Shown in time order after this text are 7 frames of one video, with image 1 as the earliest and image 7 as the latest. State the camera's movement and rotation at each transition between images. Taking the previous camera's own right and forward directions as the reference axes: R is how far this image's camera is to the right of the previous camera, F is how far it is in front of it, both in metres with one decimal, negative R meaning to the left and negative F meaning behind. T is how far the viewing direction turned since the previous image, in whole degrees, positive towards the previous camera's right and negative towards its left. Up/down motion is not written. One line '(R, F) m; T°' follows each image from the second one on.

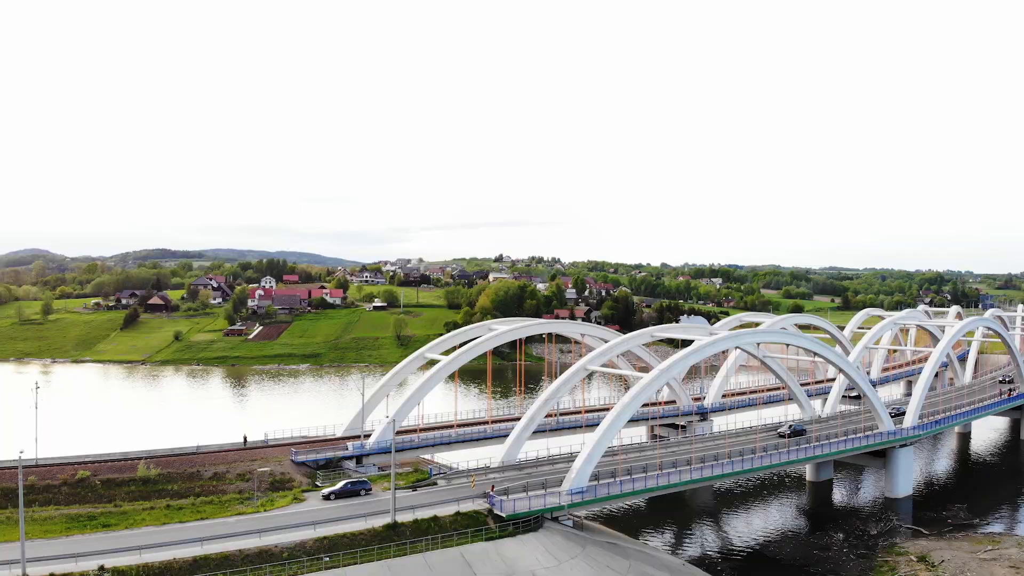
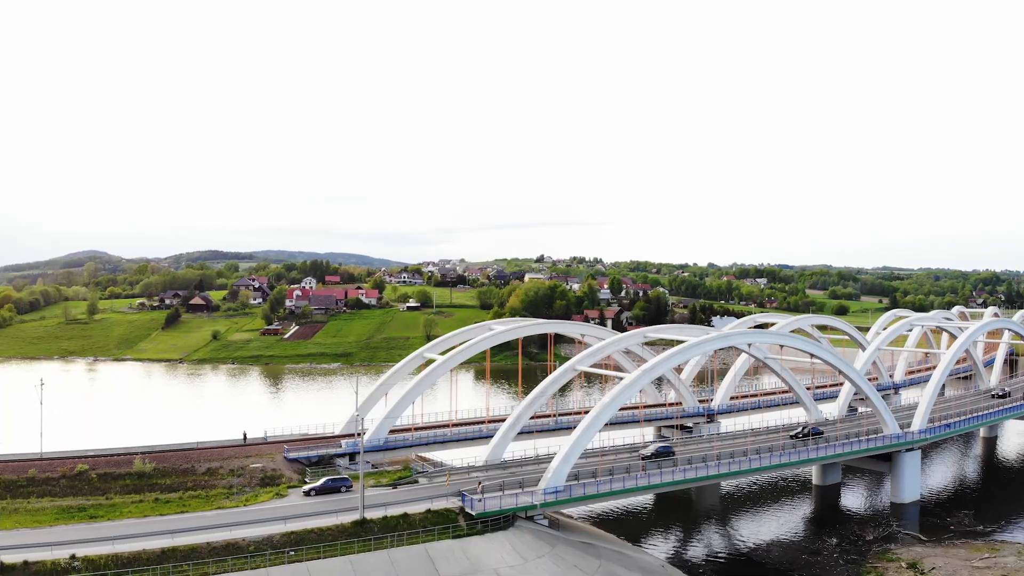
(+1.7, -0.1) m; -3°
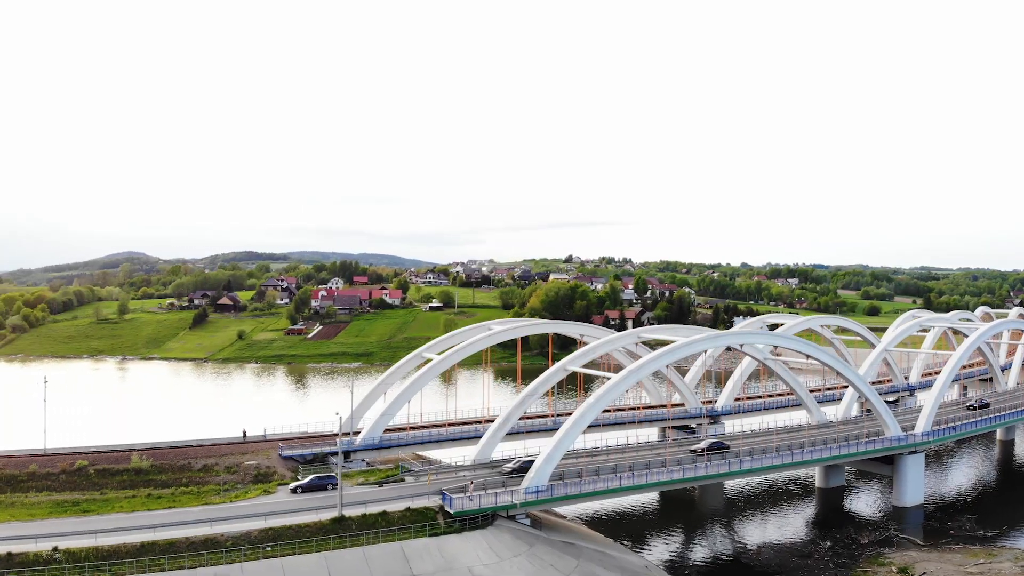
(+1.2, -0.1) m; -2°
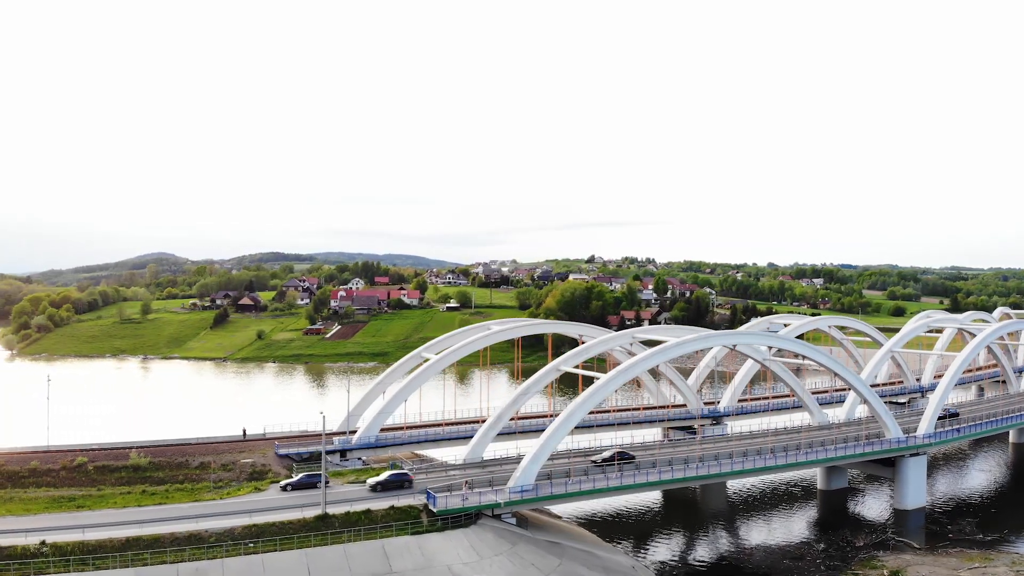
(+1.0, -0.1) m; -2°
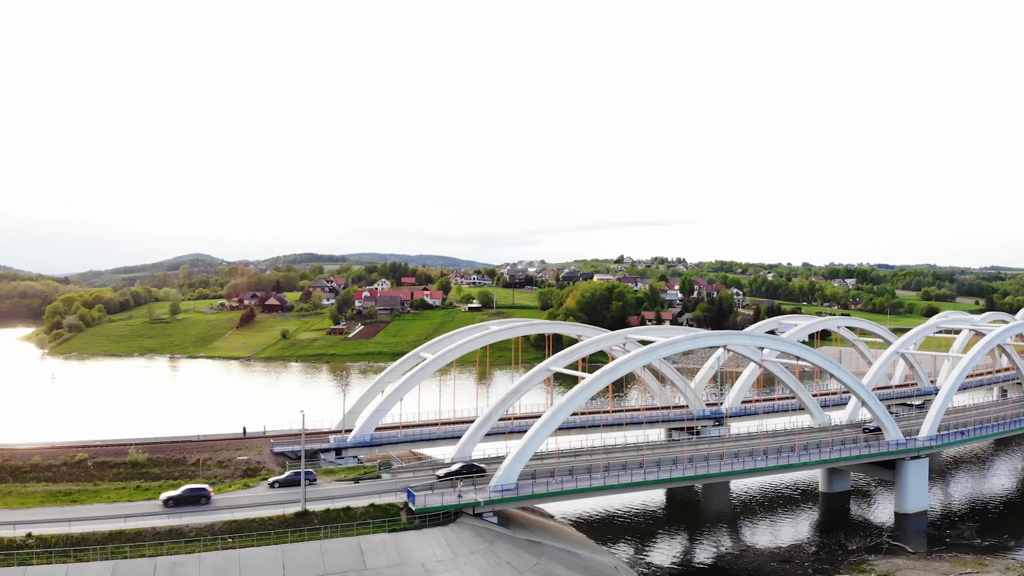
(+1.3, -0.1) m; -2°
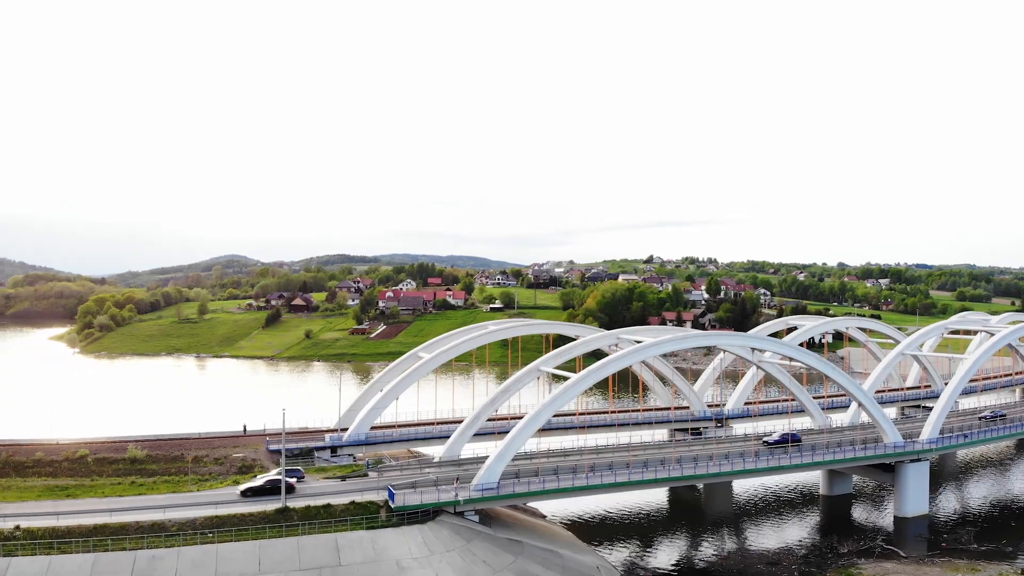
(+1.3, -0.1) m; -2°
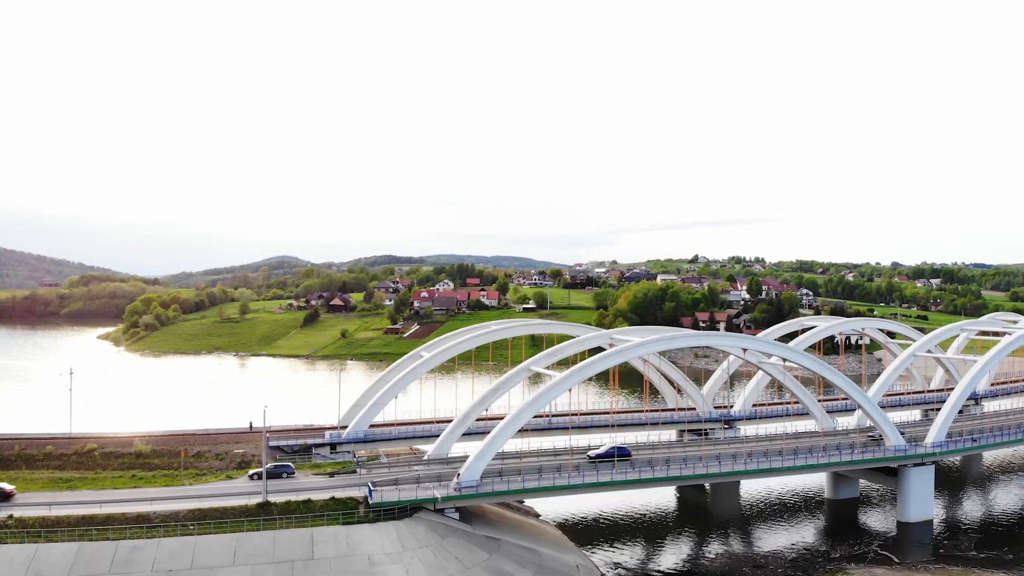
(+1.7, -0.2) m; -3°
